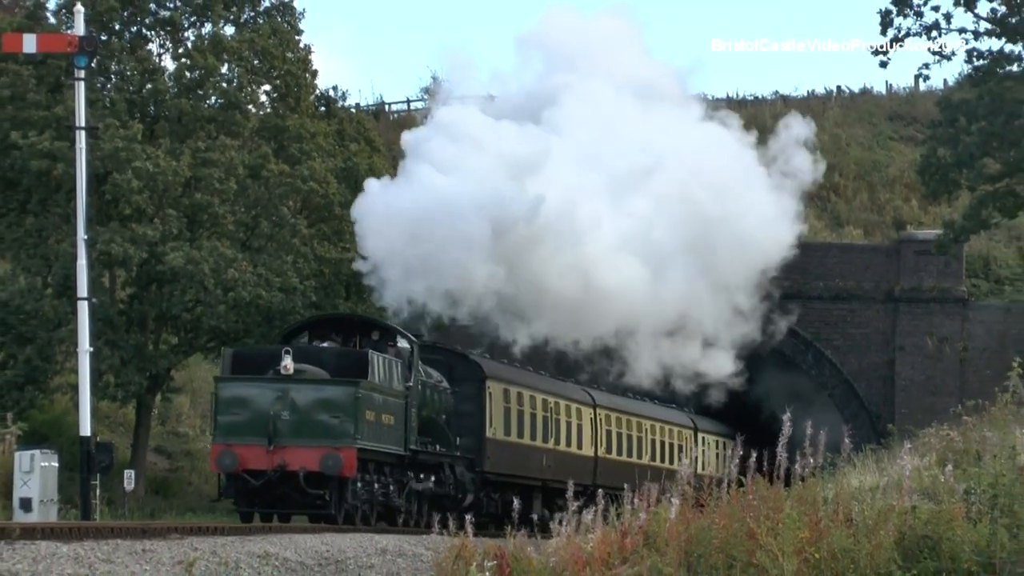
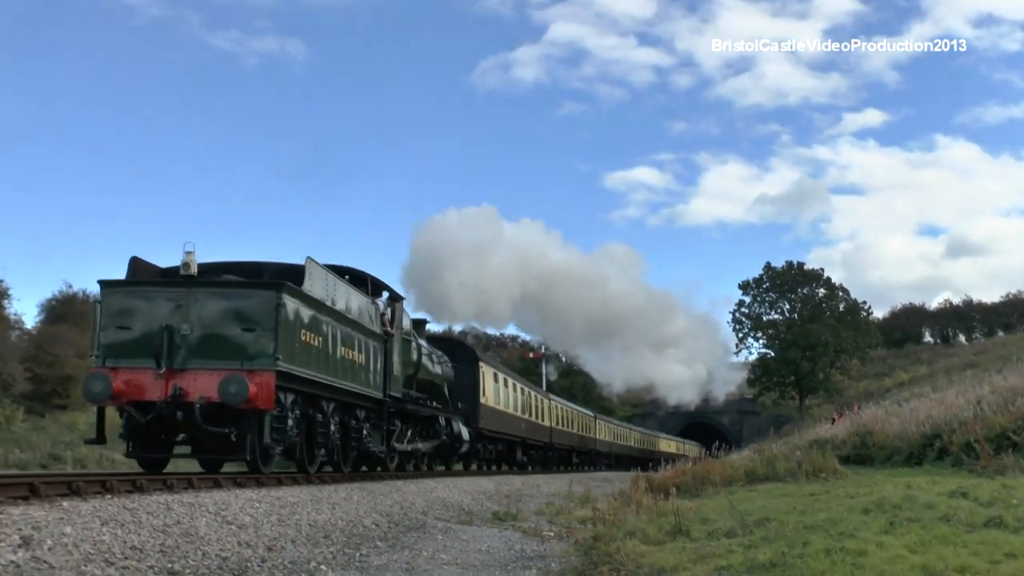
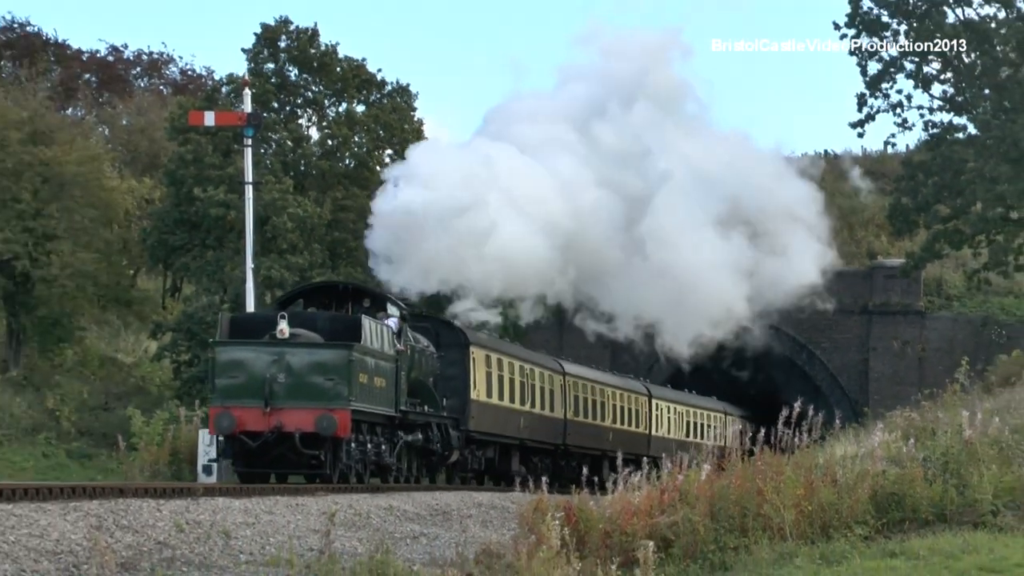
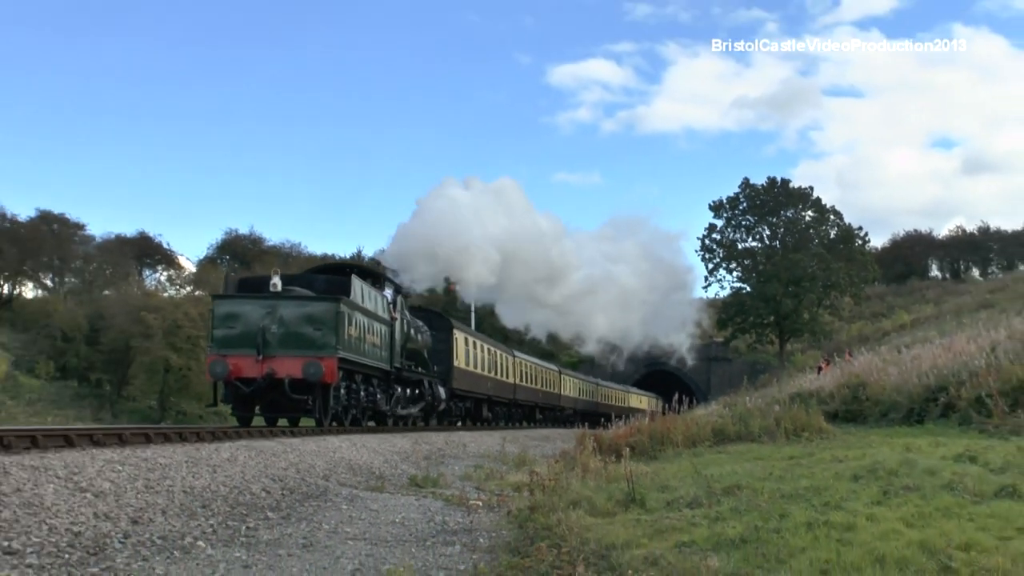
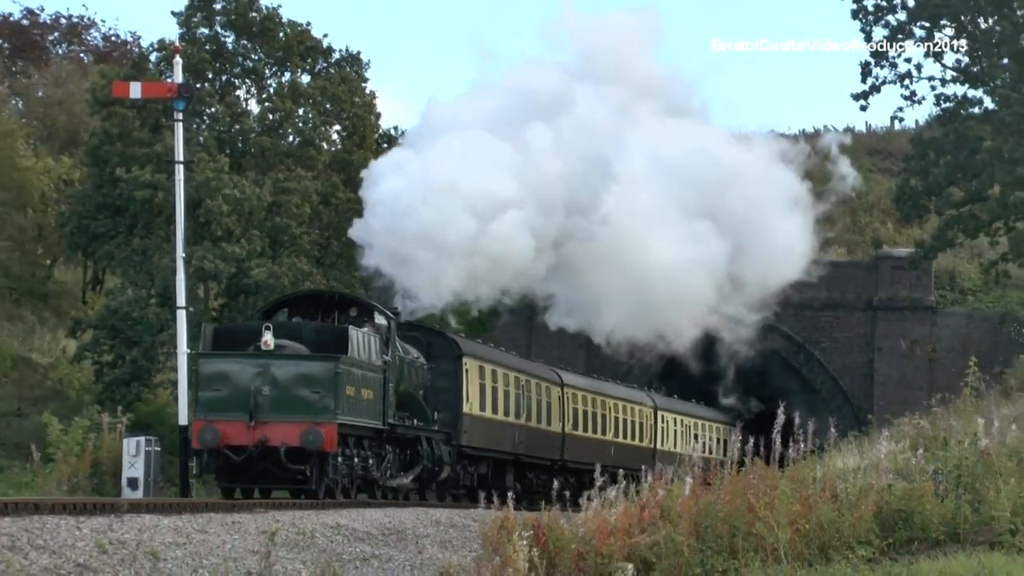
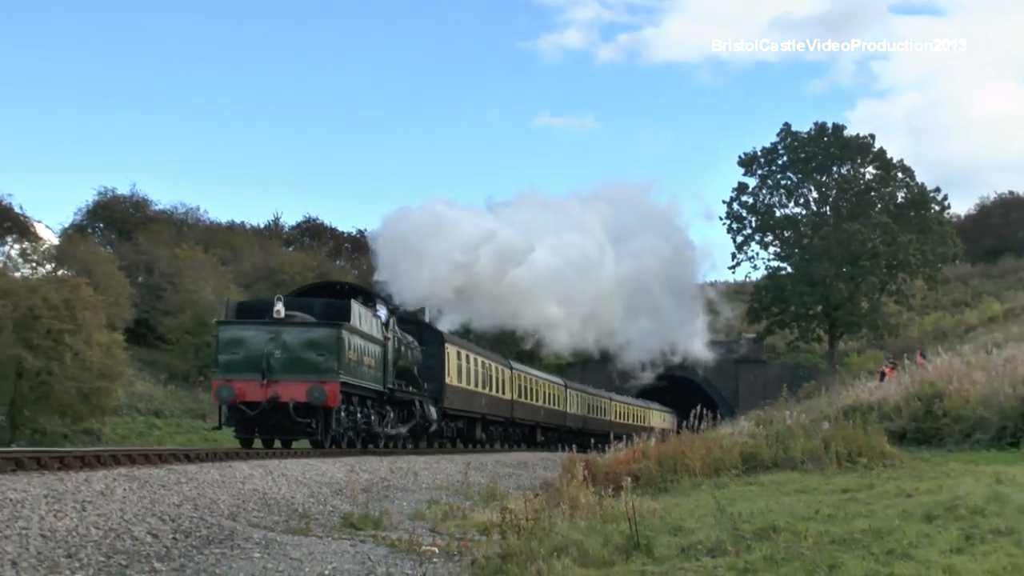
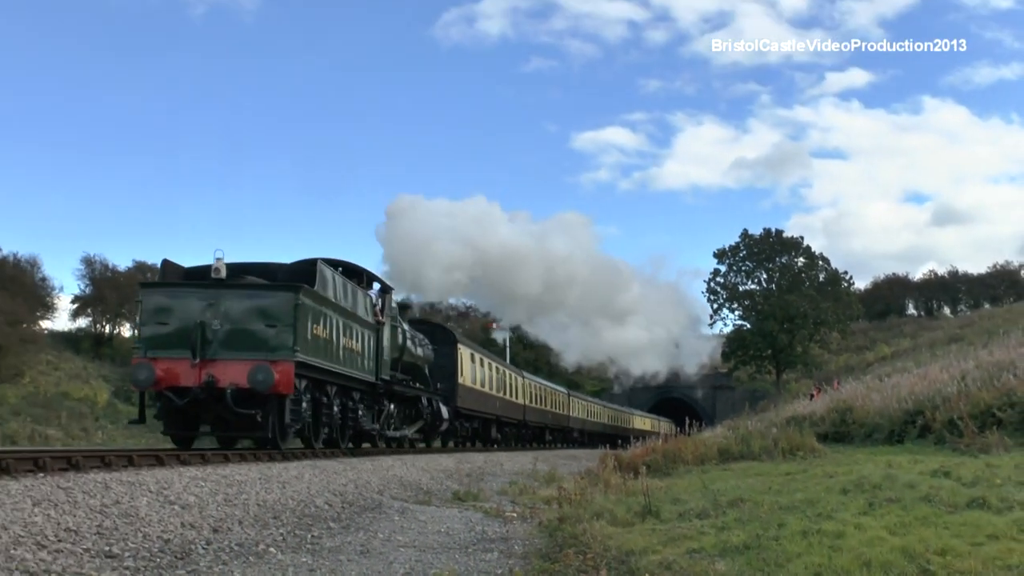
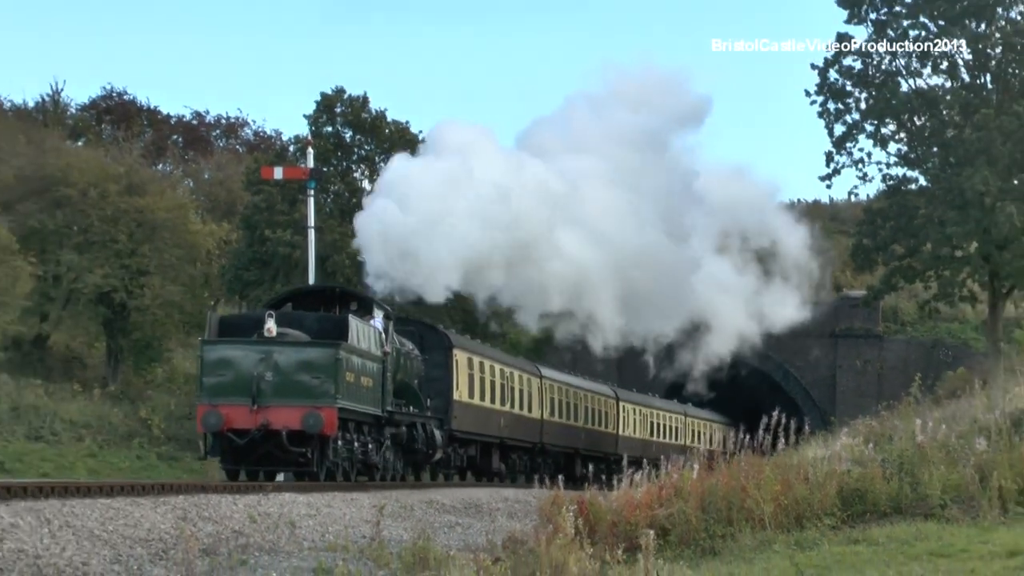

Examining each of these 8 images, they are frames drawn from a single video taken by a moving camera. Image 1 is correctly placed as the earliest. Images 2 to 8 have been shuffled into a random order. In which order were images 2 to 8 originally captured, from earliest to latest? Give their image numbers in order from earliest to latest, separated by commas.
5, 3, 8, 6, 4, 7, 2
